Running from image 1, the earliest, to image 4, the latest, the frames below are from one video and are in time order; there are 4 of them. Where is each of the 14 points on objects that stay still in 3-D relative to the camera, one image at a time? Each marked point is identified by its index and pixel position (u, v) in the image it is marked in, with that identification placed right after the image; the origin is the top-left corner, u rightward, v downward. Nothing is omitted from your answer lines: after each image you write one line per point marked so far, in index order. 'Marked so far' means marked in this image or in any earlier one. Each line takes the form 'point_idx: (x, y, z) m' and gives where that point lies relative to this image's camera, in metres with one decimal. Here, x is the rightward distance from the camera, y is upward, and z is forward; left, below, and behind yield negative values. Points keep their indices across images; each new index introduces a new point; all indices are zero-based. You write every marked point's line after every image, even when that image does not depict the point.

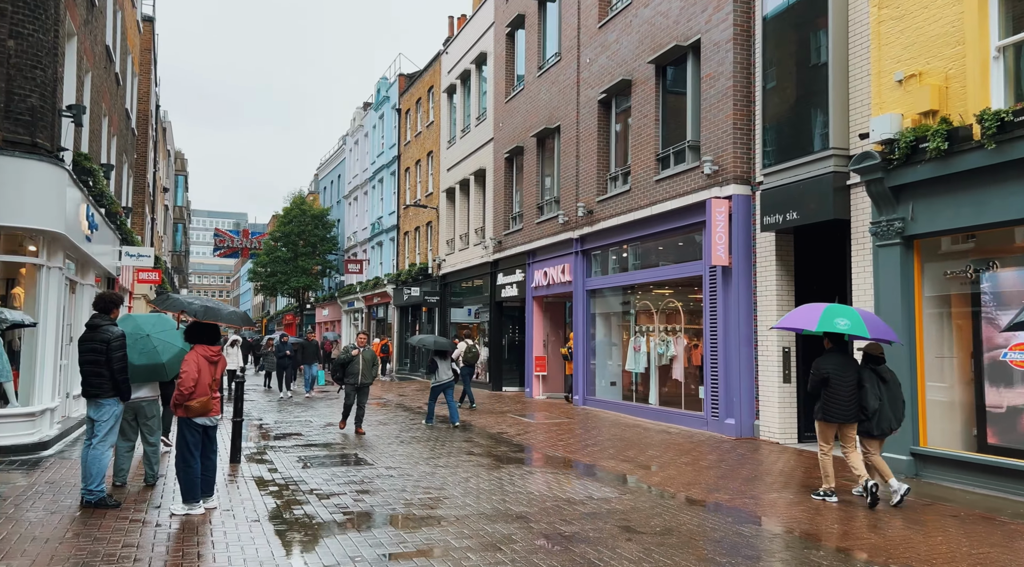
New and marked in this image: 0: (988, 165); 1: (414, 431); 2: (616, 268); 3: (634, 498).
0: (+5.3, +1.3, +8.1) m
1: (-1.8, -2.7, +13.5) m
2: (+2.3, +0.3, +16.2) m
3: (+1.4, -2.4, +8.3) m
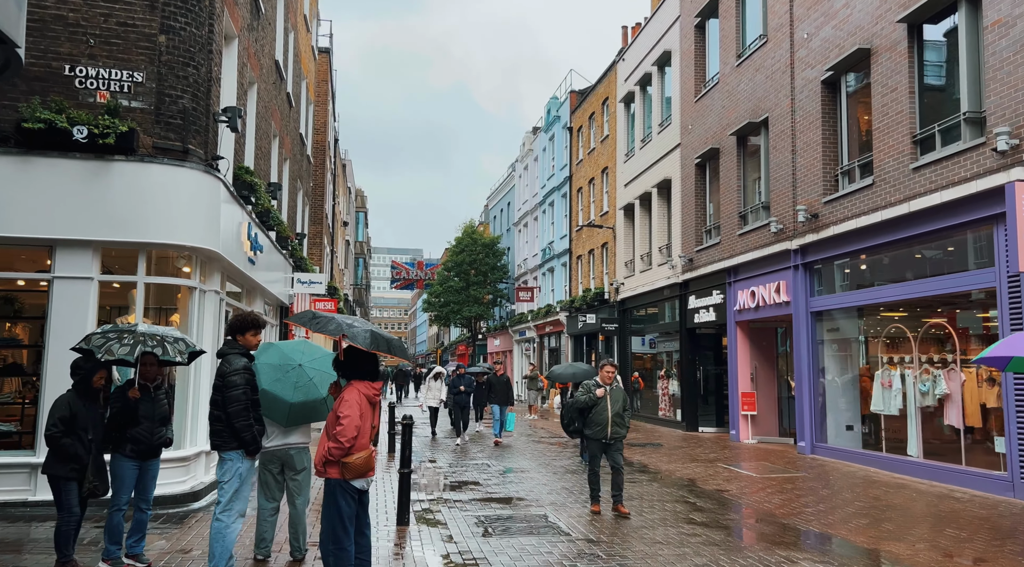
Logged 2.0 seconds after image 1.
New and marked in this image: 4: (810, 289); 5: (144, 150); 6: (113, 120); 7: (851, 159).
0: (+7.2, +1.4, +4.5) m
1: (+1.5, -3.0, +11.1) m
2: (+6.1, 0.0, +13.1) m
3: (+3.4, -2.5, +5.4) m
4: (+5.8, -0.1, +14.1) m
5: (-4.1, +1.5, +8.2) m
6: (-4.3, +1.8, +7.8) m
7: (+6.1, +2.2, +13.0) m
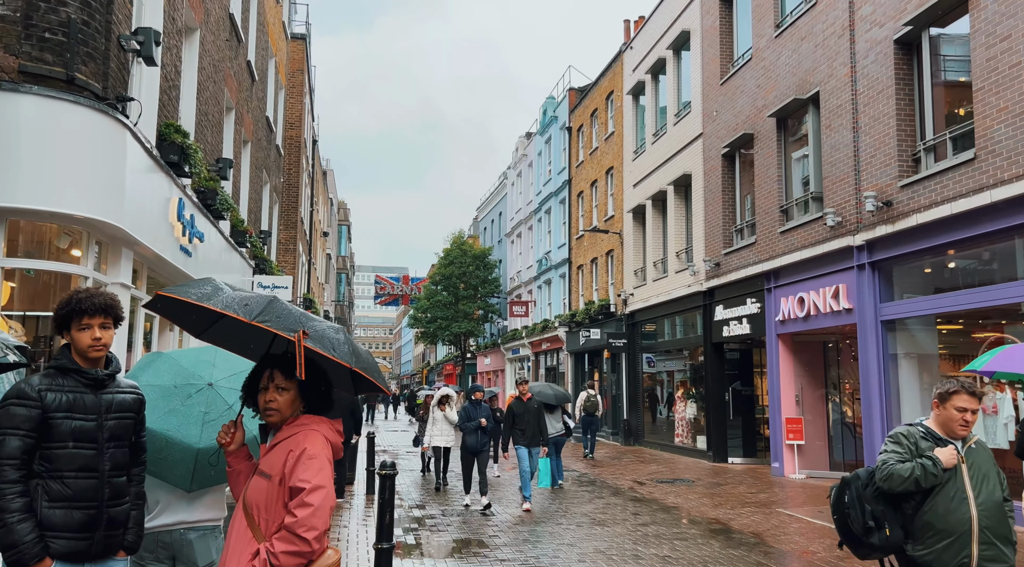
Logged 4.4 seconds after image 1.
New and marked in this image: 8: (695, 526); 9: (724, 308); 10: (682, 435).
0: (+7.5, +1.6, +2.2) m
1: (+1.7, -3.0, +8.6) m
2: (+6.2, 0.0, +10.6) m
3: (+3.7, -2.3, +2.8) m
4: (+5.9, -0.2, +11.7) m
5: (-3.9, +1.6, +5.6) m
6: (-4.1, +1.9, +5.3) m
7: (+6.2, +2.2, +10.7) m
8: (+2.4, -3.2, +9.4) m
9: (+4.8, -0.6, +16.4) m
10: (+4.3, -3.8, +18.5) m
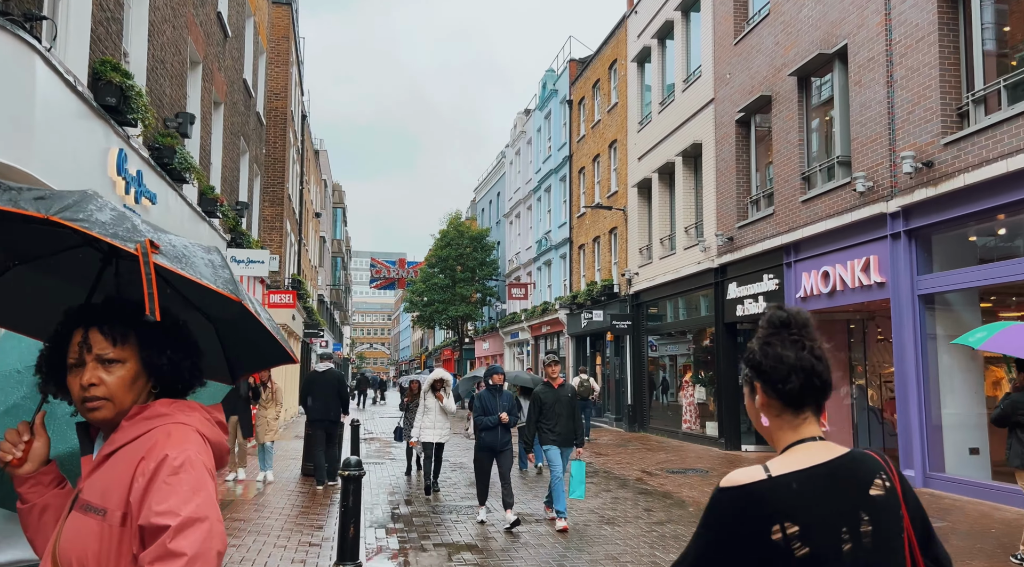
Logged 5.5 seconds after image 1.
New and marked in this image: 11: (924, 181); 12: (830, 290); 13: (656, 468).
0: (+7.5, +1.8, +1.0) m
1: (+1.6, -2.7, +7.5) m
2: (+6.2, +0.4, +9.5) m
3: (+3.7, -2.0, +1.8) m
4: (+5.8, +0.3, +10.6) m
5: (-3.9, +1.9, +4.4) m
6: (-4.1, +2.1, +4.1) m
7: (+6.1, +2.6, +9.5) m
8: (+2.3, -2.8, +8.3) m
9: (+4.7, 0.0, +15.3) m
10: (+4.3, -3.3, +17.5) m
11: (+5.7, +1.4, +10.2) m
12: (+5.3, -0.1, +12.2) m
13: (+2.6, -3.4, +13.3) m
